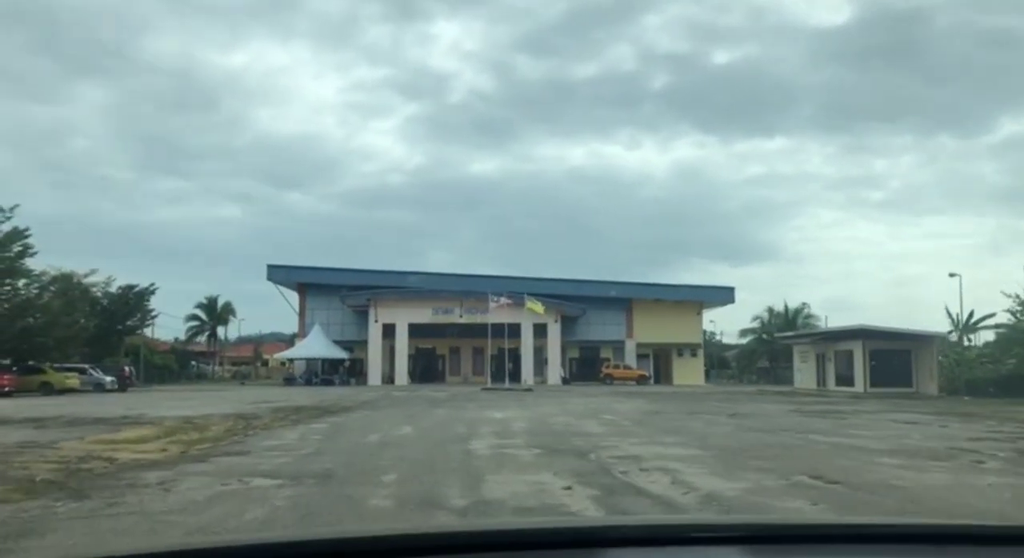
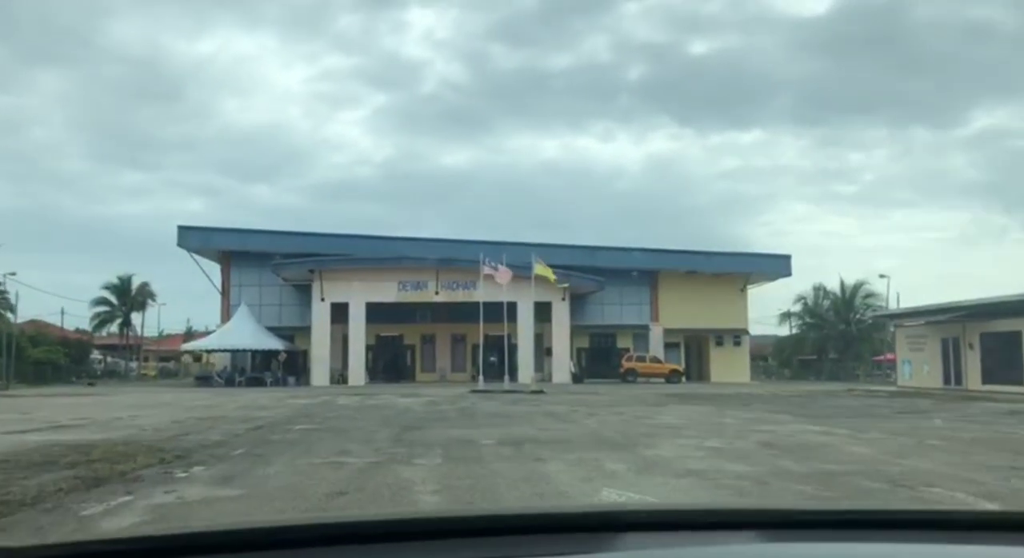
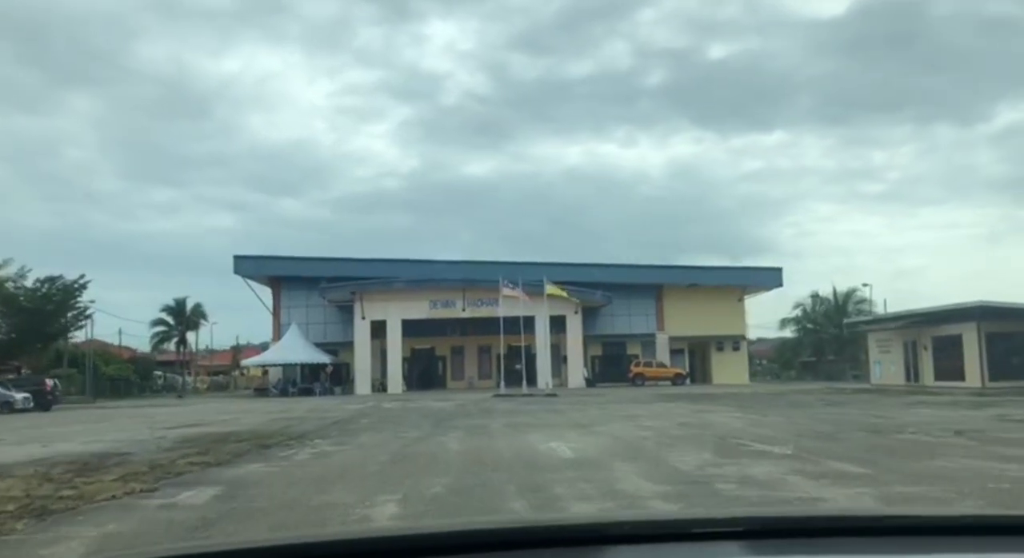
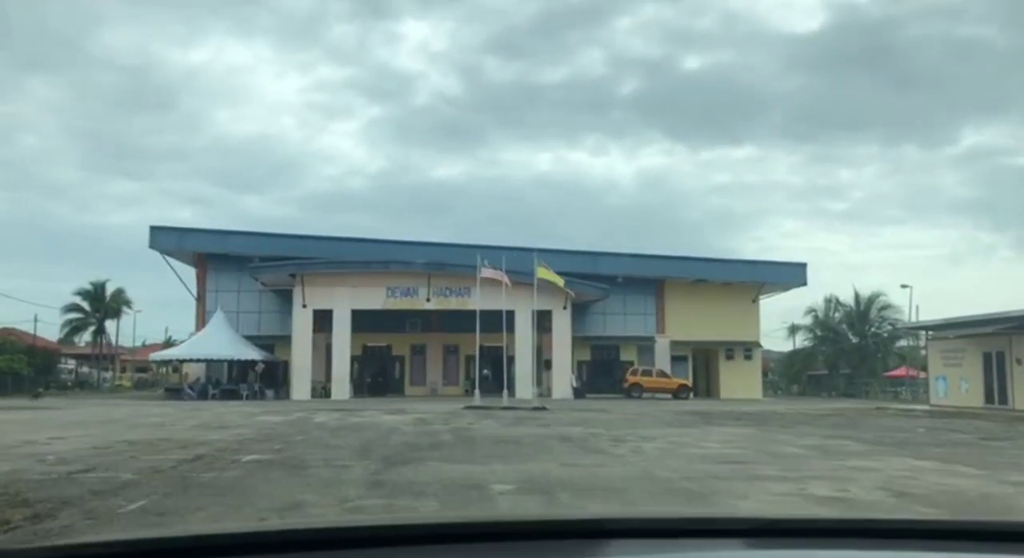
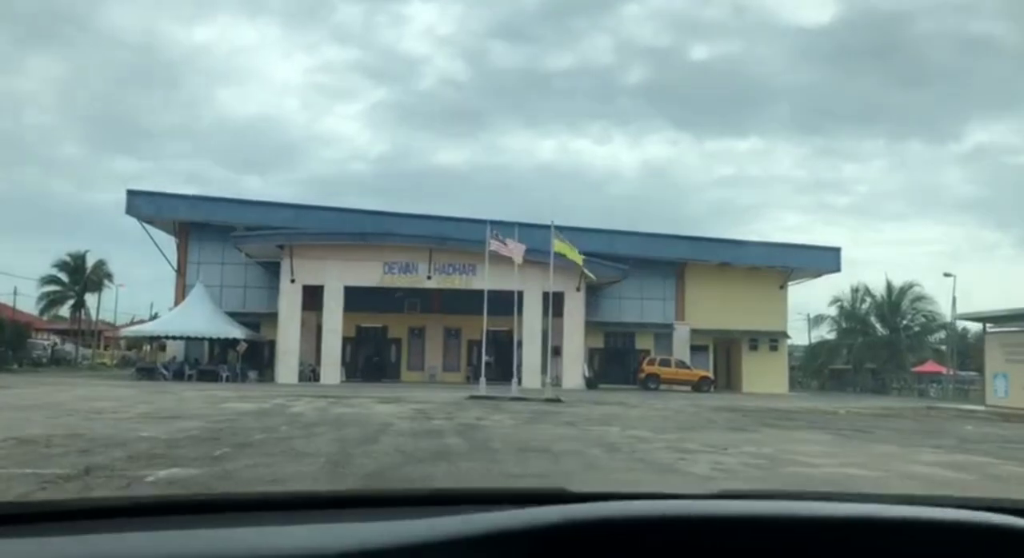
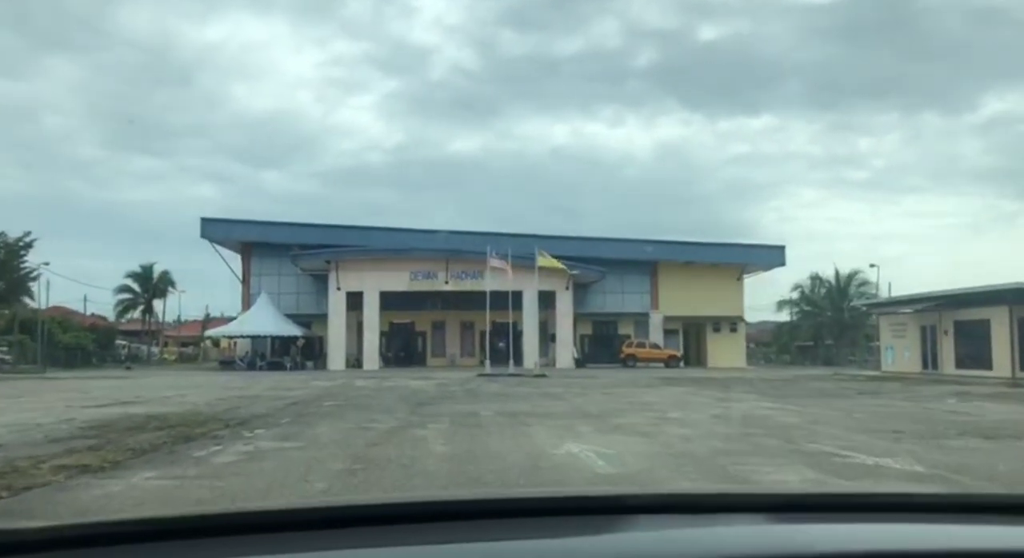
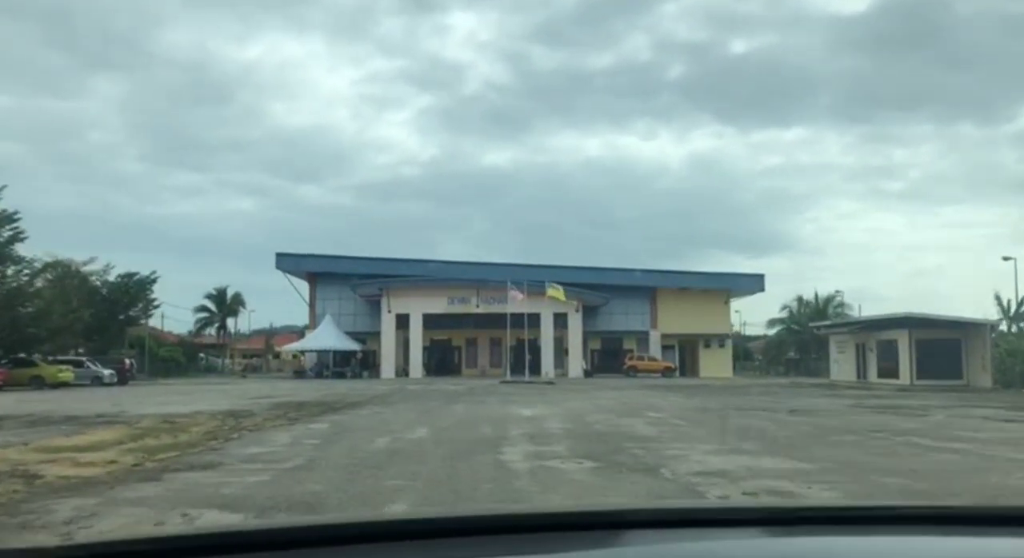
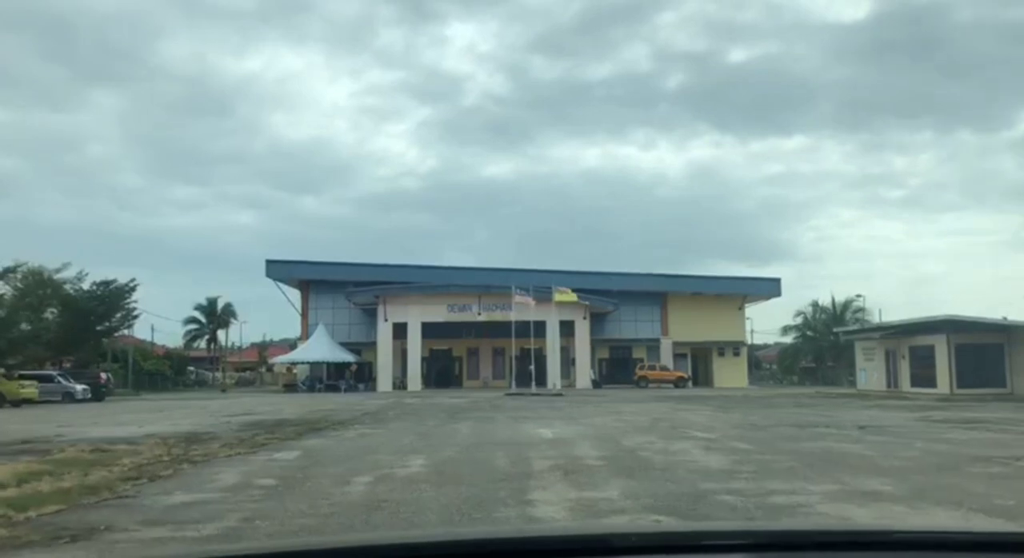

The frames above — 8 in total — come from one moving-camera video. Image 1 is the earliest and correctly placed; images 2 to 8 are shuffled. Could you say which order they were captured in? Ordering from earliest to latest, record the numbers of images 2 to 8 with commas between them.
7, 8, 3, 6, 2, 4, 5
